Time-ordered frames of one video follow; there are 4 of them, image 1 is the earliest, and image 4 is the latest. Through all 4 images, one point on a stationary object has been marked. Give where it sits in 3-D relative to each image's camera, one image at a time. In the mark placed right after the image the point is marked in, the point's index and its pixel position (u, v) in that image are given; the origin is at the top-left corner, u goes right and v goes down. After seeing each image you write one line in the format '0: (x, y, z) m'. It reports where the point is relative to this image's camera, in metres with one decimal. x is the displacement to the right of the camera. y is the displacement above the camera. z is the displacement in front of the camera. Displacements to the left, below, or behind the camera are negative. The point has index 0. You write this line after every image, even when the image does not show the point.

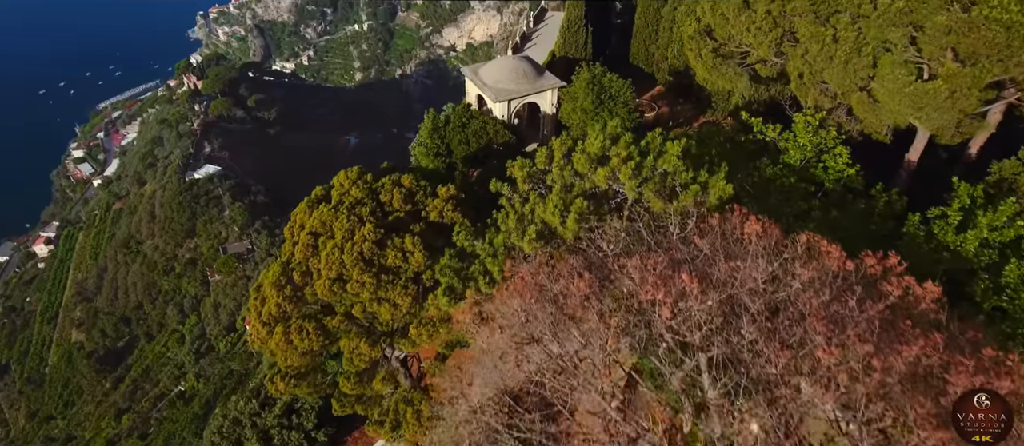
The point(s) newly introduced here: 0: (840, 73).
0: (+9.4, +4.2, +16.0) m
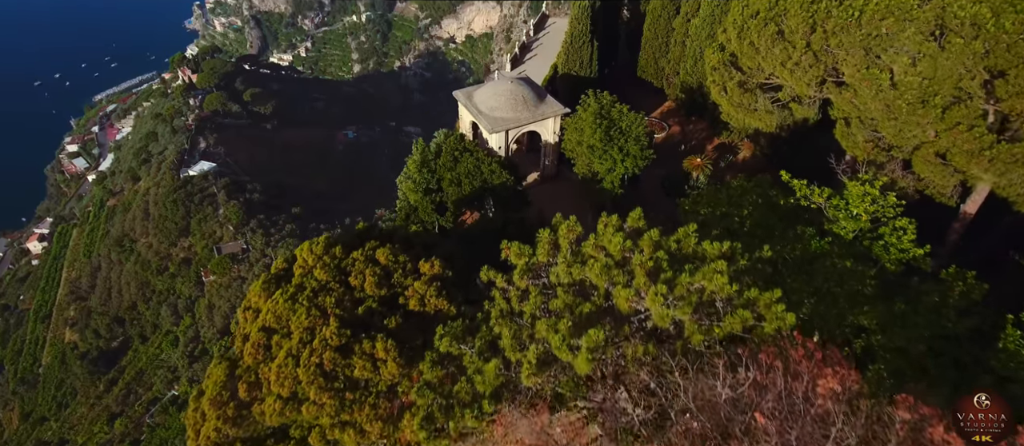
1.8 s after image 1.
0: (+9.3, +2.3, +13.5) m
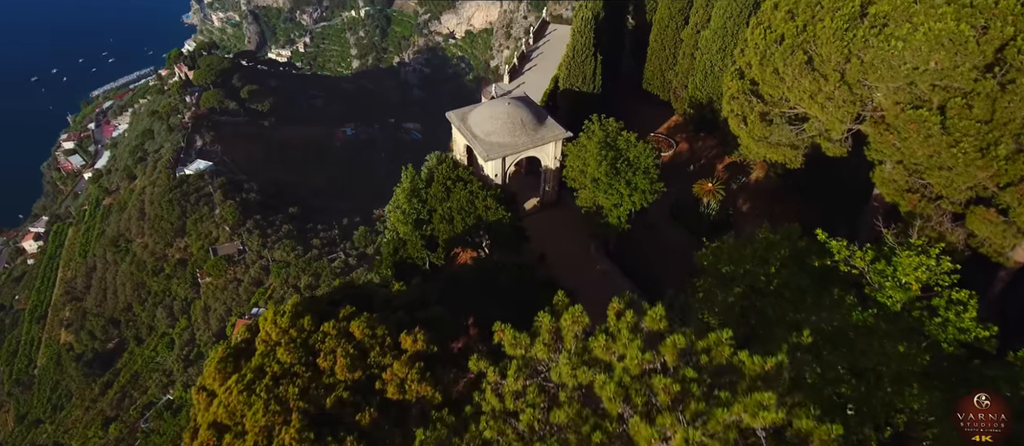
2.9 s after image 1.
0: (+9.2, +1.0, +11.8) m
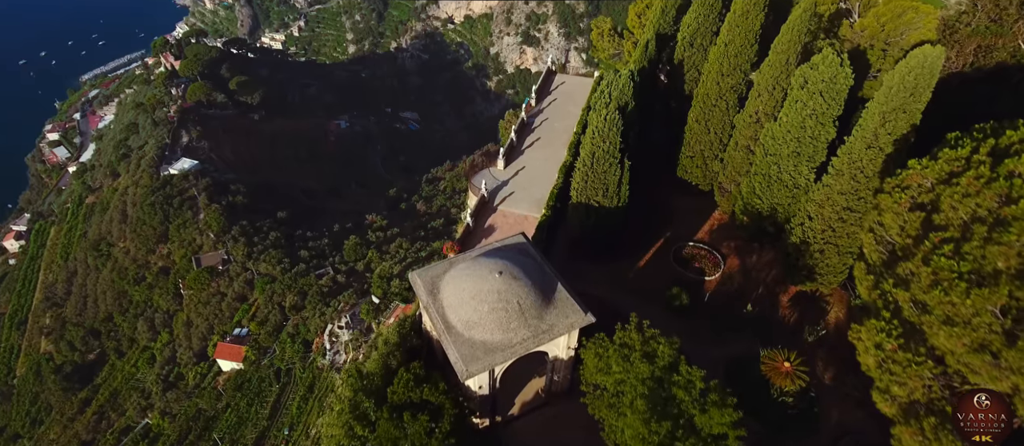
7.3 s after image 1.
0: (+9.0, -5.1, +5.0) m
